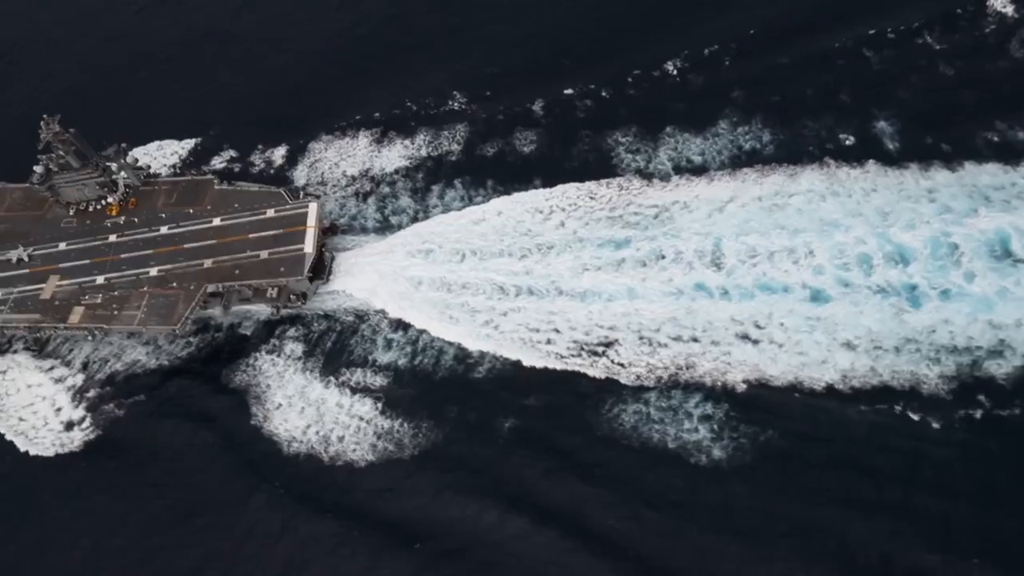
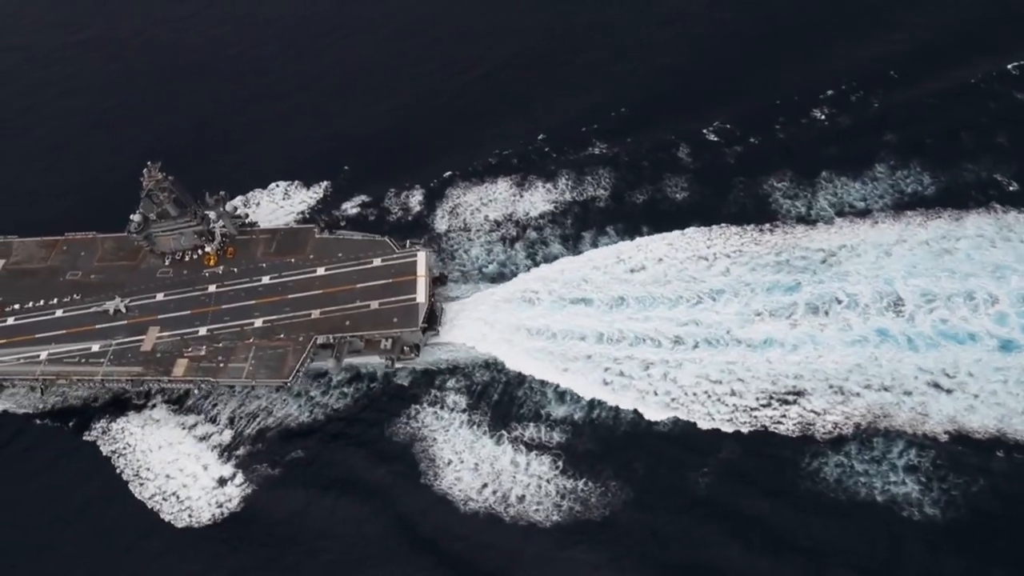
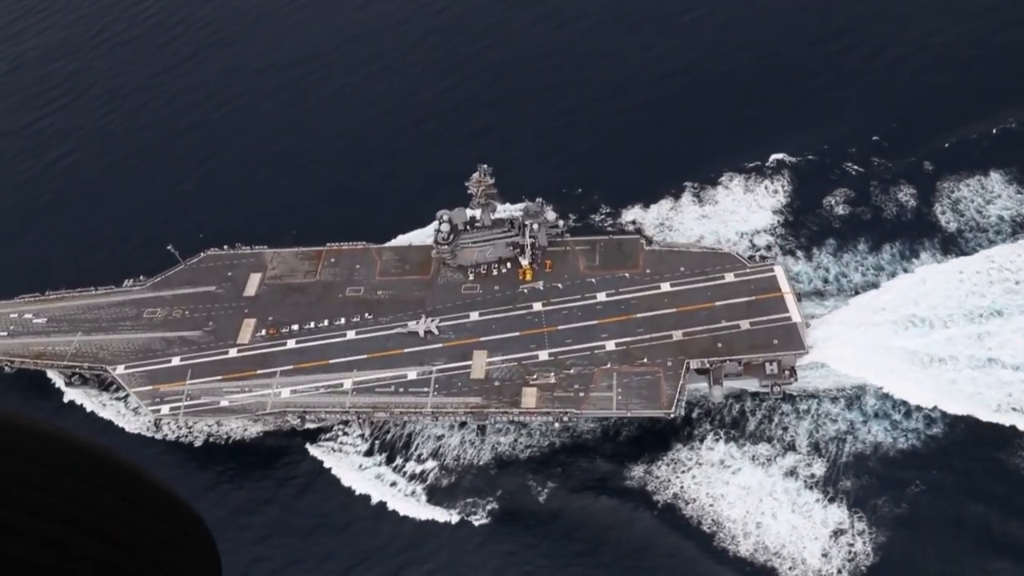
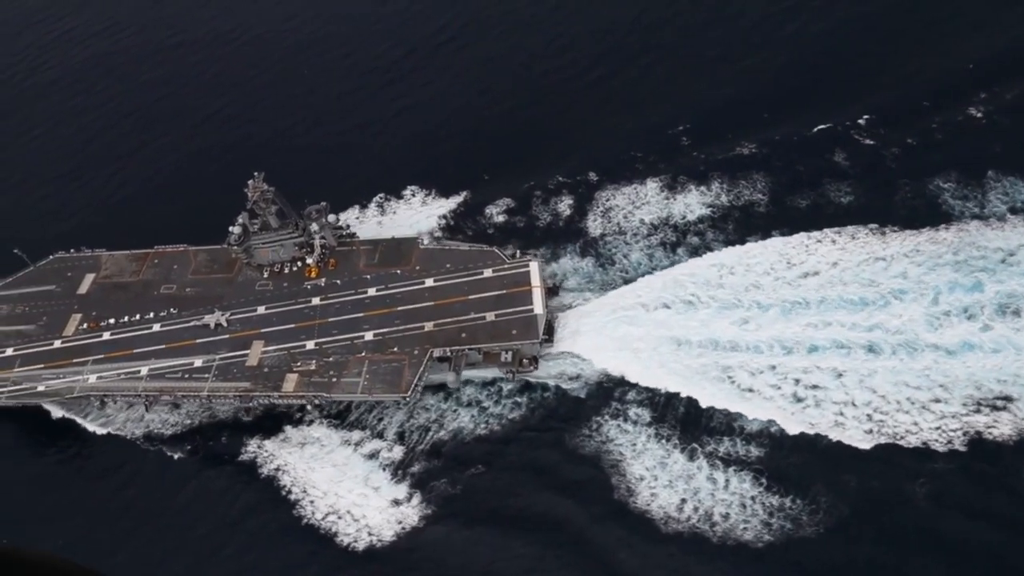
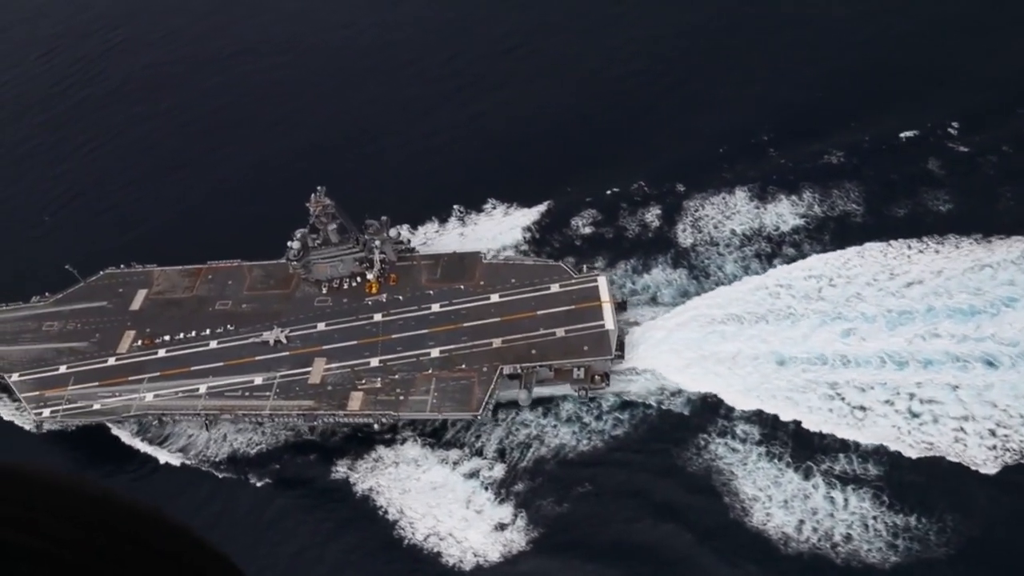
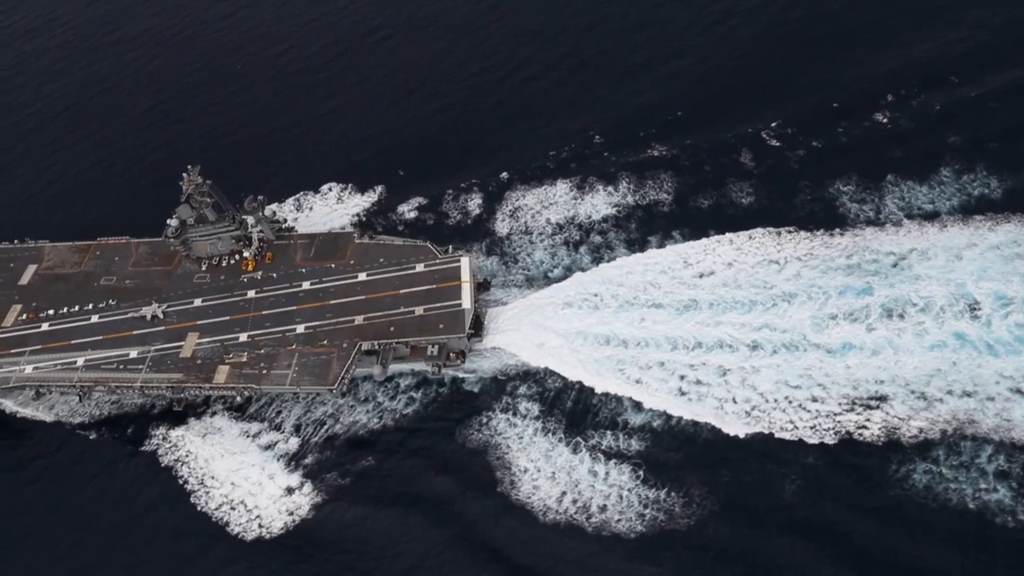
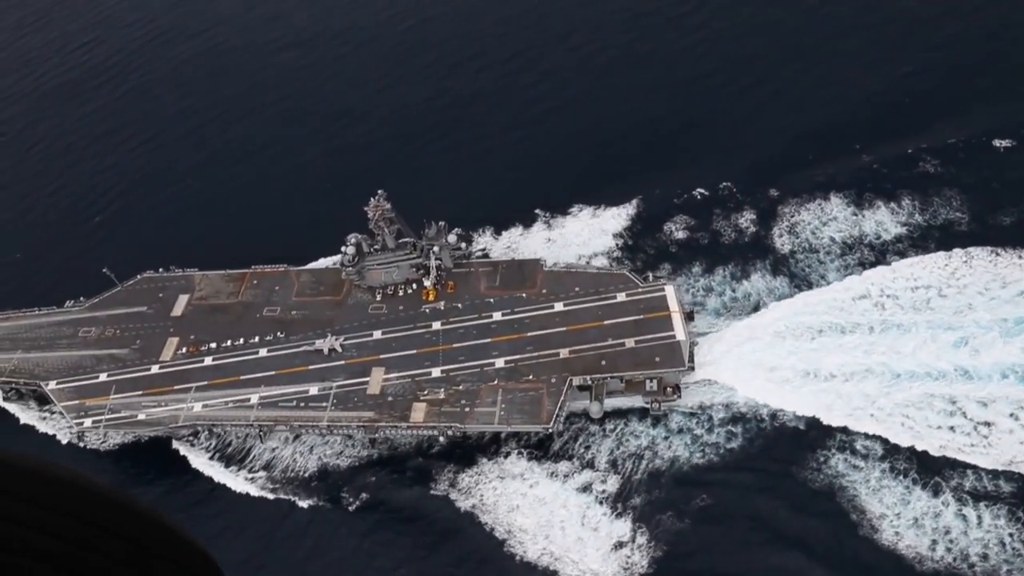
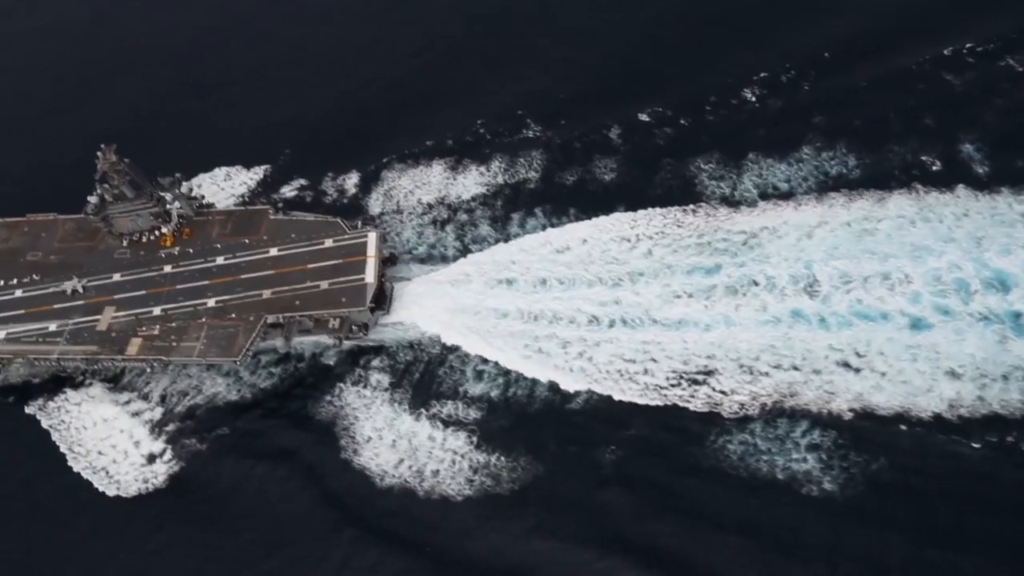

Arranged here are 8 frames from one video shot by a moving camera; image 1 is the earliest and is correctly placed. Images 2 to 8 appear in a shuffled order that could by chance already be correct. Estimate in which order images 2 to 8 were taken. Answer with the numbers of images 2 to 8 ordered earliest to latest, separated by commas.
8, 2, 6, 4, 5, 7, 3
